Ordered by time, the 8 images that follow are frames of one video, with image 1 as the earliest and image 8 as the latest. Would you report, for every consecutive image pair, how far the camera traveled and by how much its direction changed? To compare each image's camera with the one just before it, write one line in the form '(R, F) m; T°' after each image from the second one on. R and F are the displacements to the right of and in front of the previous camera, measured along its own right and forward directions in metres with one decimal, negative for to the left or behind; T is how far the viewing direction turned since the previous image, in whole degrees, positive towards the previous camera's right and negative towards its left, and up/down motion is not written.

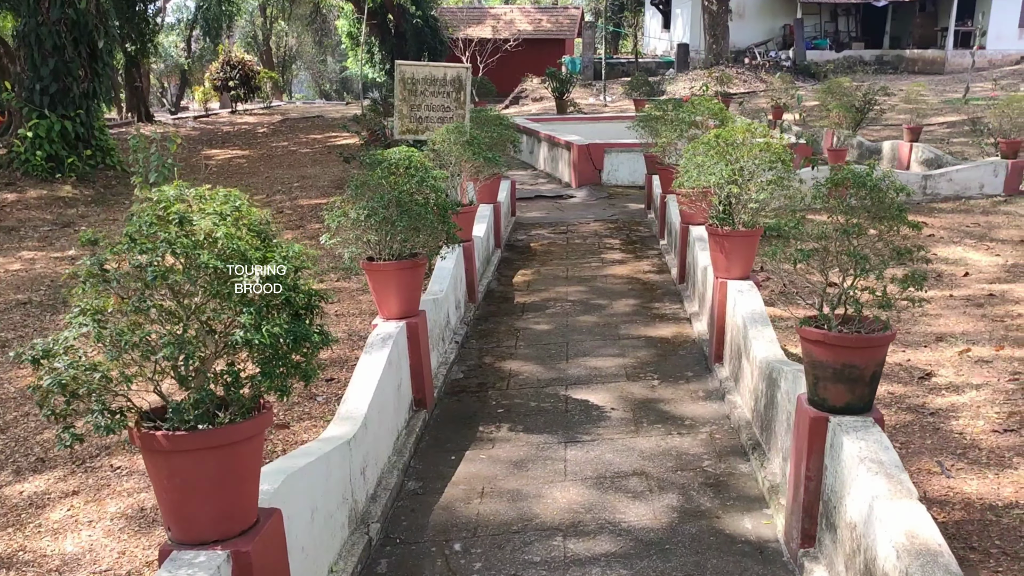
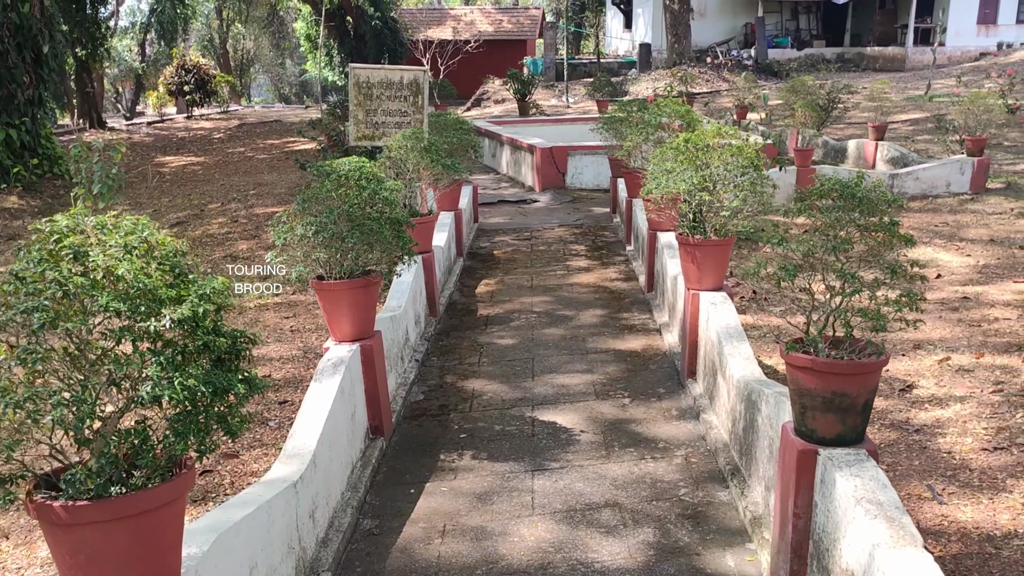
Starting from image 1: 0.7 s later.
(0.0, +0.3) m; +2°
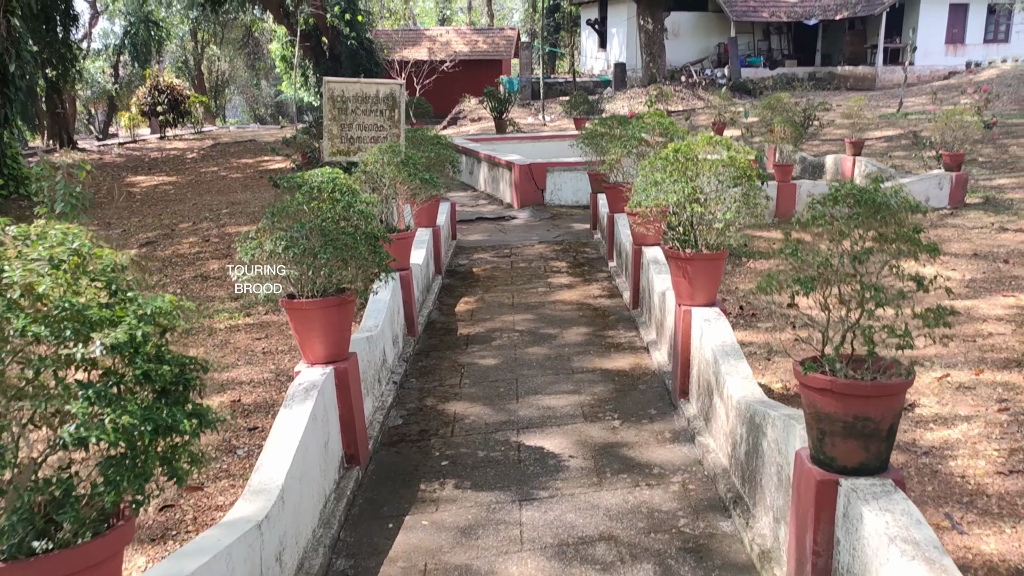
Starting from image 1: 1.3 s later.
(0.0, +0.2) m; +1°
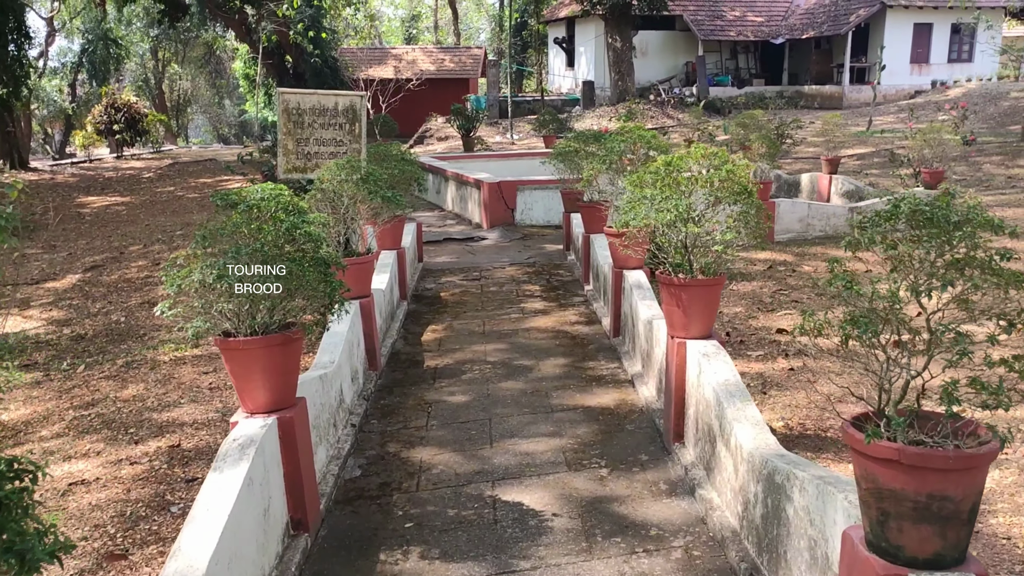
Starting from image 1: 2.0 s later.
(0.0, +0.5) m; +2°
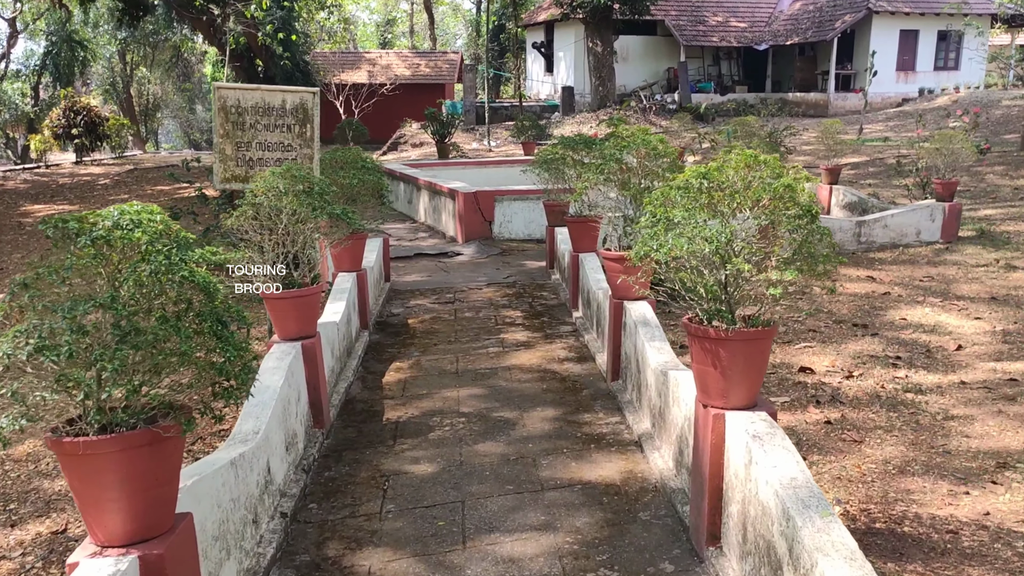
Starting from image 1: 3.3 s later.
(0.0, +1.0) m; +1°
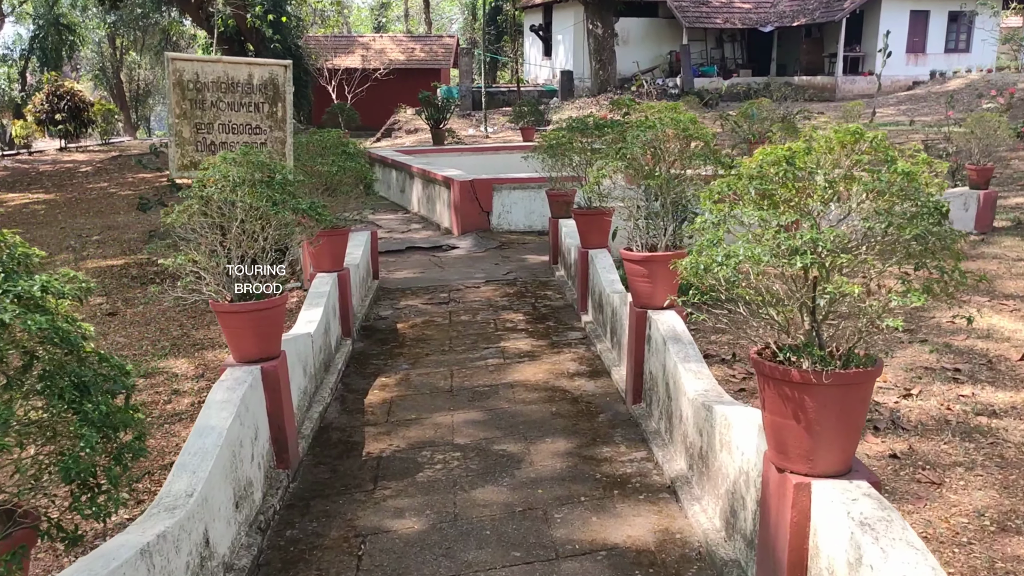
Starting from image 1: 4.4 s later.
(0.0, +0.8) m; 0°
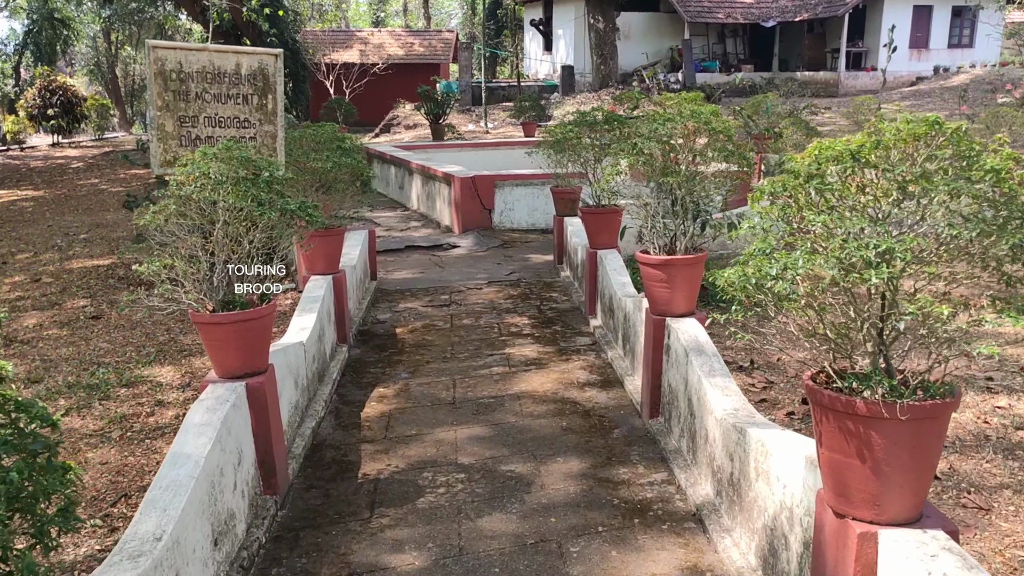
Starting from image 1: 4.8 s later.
(0.0, +0.3) m; 0°
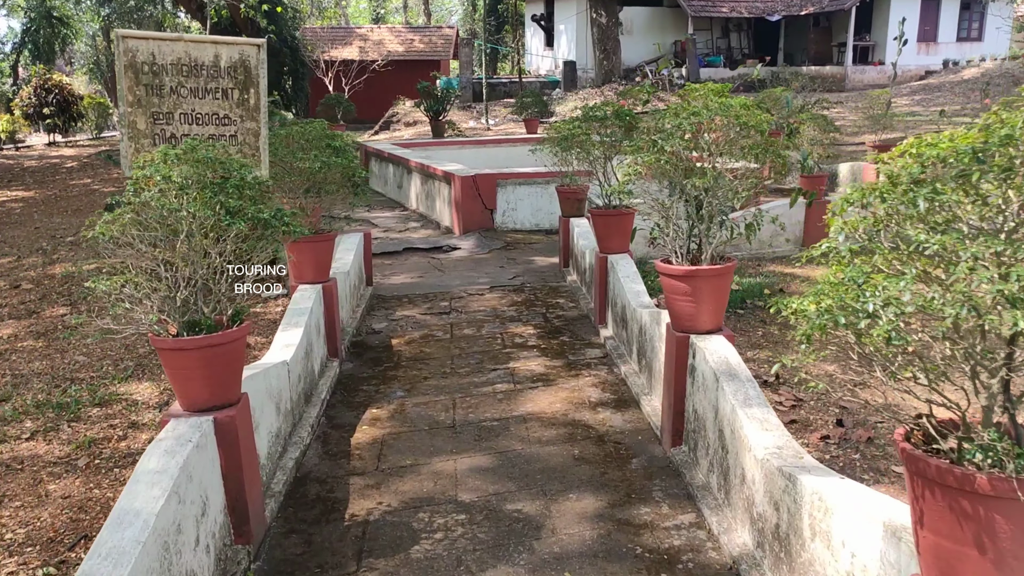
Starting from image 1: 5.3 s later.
(0.0, +0.4) m; 0°
